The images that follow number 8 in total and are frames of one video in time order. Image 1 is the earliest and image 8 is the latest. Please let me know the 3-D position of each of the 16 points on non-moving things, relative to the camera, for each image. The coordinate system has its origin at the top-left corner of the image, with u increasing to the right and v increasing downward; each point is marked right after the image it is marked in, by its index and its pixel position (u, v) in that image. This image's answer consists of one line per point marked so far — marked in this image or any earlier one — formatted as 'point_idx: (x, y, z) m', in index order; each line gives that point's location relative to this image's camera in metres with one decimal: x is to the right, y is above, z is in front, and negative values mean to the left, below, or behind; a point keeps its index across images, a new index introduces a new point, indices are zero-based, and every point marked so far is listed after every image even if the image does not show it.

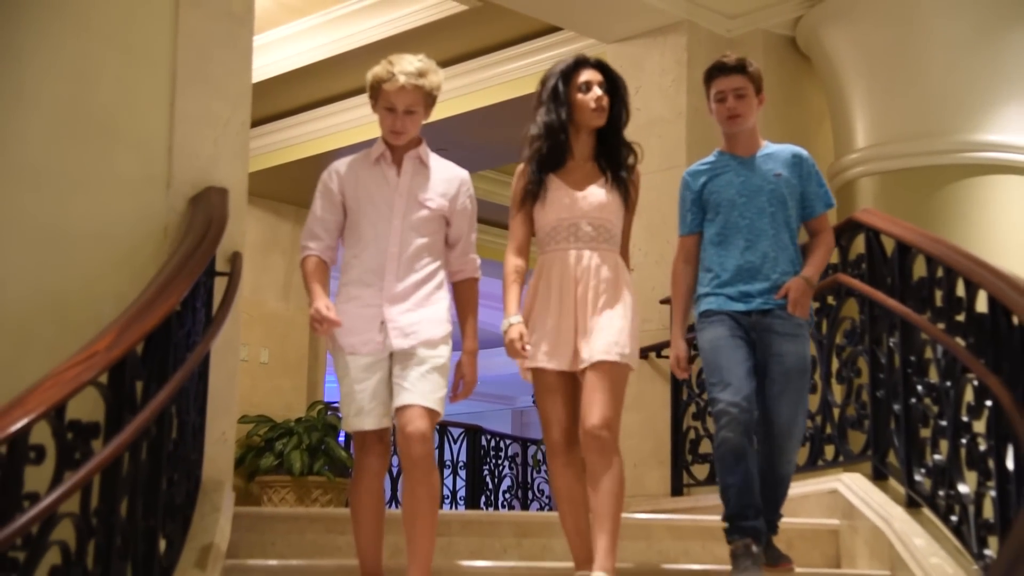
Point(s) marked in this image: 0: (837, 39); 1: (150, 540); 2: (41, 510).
0: (+1.4, +1.1, +4.5) m
1: (-0.9, -0.6, +2.5) m
2: (-1.1, -0.5, +2.2) m
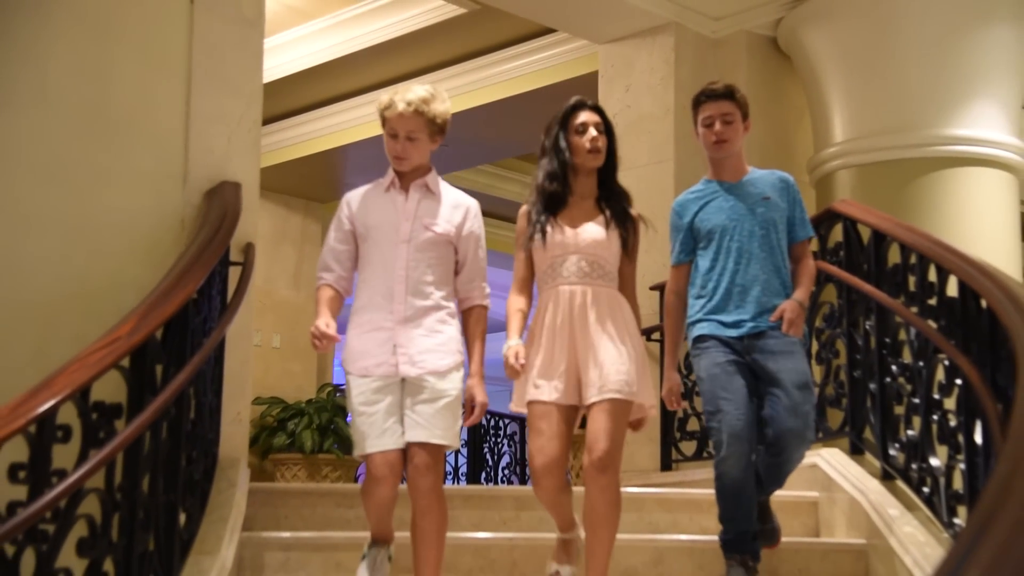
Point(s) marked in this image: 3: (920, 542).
0: (+1.4, +1.2, +4.7) m
1: (-0.9, -0.6, +2.6) m
2: (-1.1, -0.5, +2.4) m
3: (+1.1, -0.7, +2.7) m
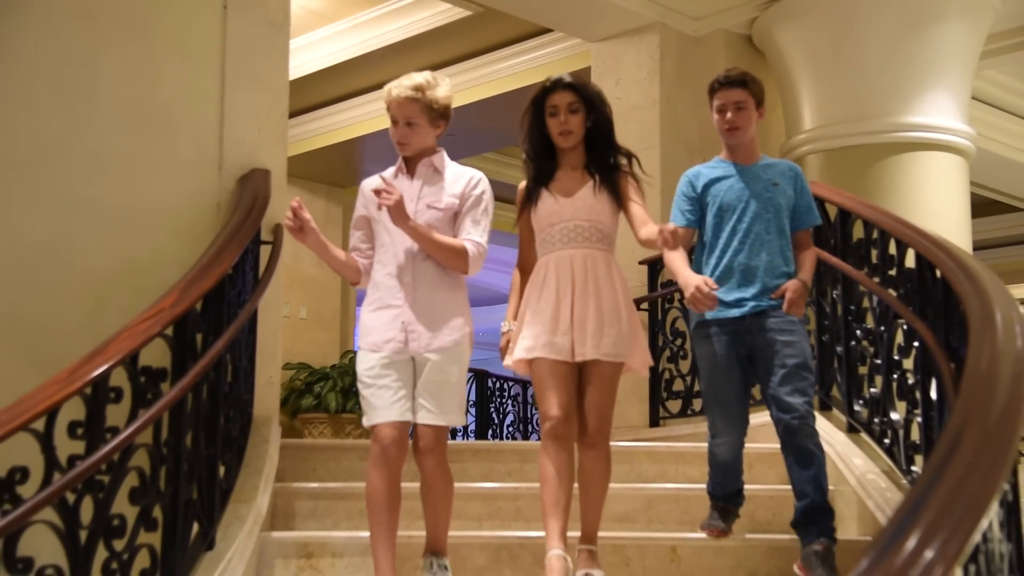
0: (+1.4, +1.3, +5.0) m
1: (-0.9, -0.5, +3.0) m
2: (-1.1, -0.4, +2.7) m
3: (+1.1, -0.6, +3.0) m
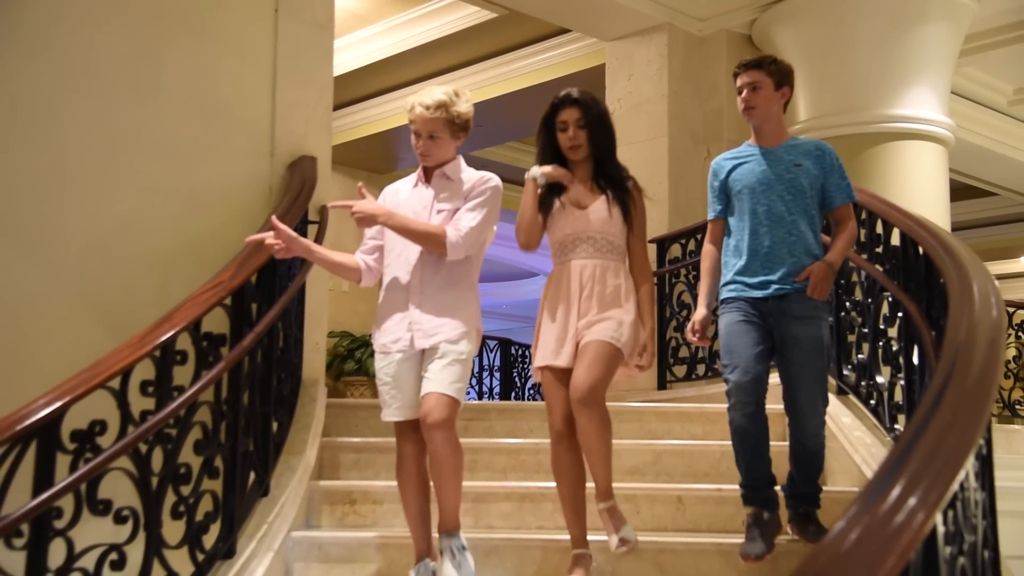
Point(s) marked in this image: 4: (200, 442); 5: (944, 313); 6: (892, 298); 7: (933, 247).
0: (+1.5, +1.4, +5.3) m
1: (-0.8, -0.5, +3.3) m
2: (-1.0, -0.3, +3.0) m
3: (+1.2, -0.5, +3.3) m
4: (-1.0, -0.5, +3.0) m
5: (+1.3, -0.1, +3.0) m
6: (+1.3, 0.0, +3.3) m
7: (+1.3, +0.1, +3.0) m
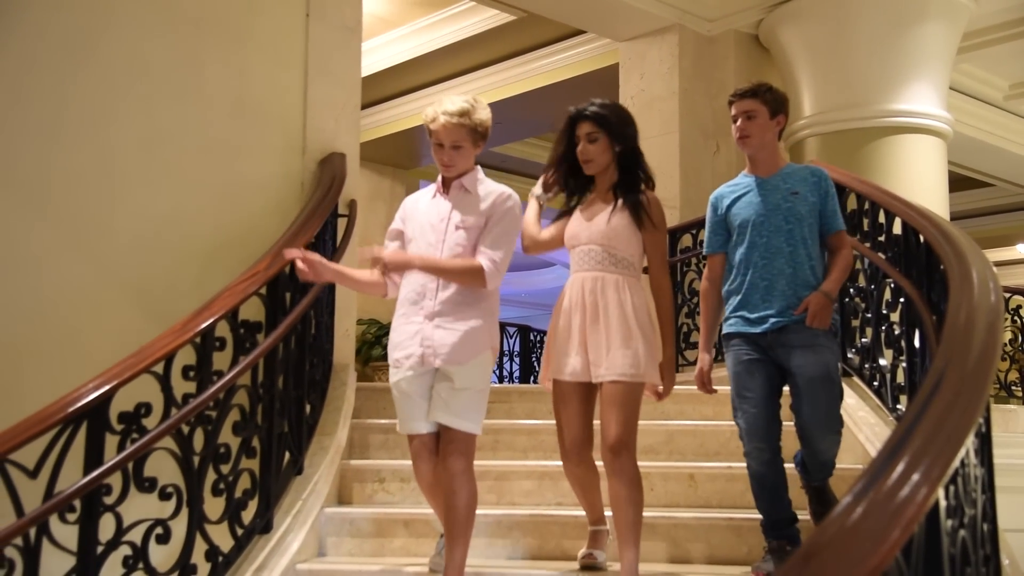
0: (+1.6, +1.4, +5.5) m
1: (-0.8, -0.4, +3.5) m
2: (-0.9, -0.3, +3.2) m
3: (+1.3, -0.5, +3.5) m
4: (-0.9, -0.4, +3.2) m
5: (+1.4, 0.0, +3.1) m
6: (+1.4, 0.0, +3.5) m
7: (+1.4, +0.2, +3.2) m
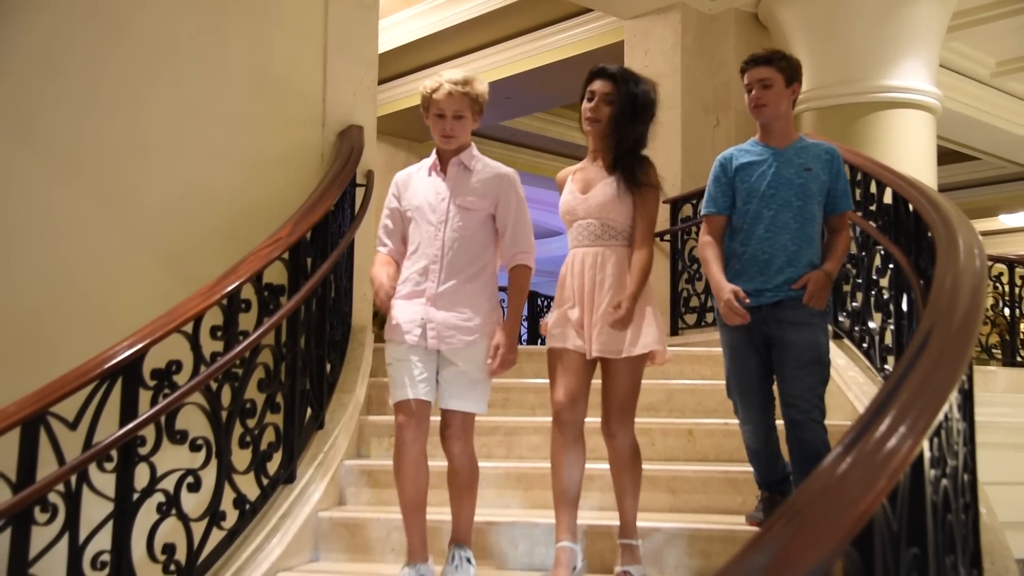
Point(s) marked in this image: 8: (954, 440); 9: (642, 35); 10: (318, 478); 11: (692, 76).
0: (+1.6, +1.6, +5.6) m
1: (-0.7, -0.3, +3.7) m
2: (-0.9, -0.2, +3.4) m
3: (+1.3, -0.4, +3.7) m
4: (-0.9, -0.3, +3.4) m
5: (+1.4, +0.1, +3.3) m
6: (+1.4, +0.1, +3.7) m
7: (+1.4, +0.3, +3.4) m
8: (+1.4, -0.5, +3.1) m
9: (+0.8, +1.6, +6.0) m
10: (-0.7, -0.7, +3.6) m
11: (+1.1, +1.3, +6.0) m
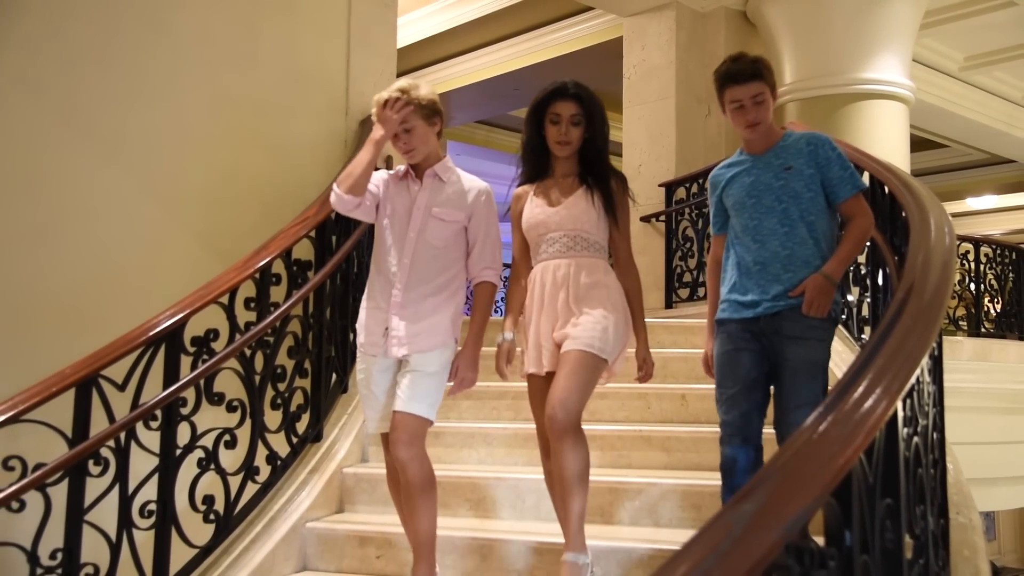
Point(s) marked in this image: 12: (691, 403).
0: (+1.6, +1.7, +5.9) m
1: (-0.7, -0.2, +4.0) m
2: (-0.9, -0.1, +3.7) m
3: (+1.3, -0.3, +4.0) m
4: (-0.8, -0.2, +3.7) m
5: (+1.5, +0.2, +3.7) m
6: (+1.4, +0.2, +4.0) m
7: (+1.4, +0.4, +3.7) m
8: (+1.5, -0.4, +3.5) m
9: (+0.8, +1.7, +6.3) m
10: (-0.7, -0.6, +3.9) m
11: (+1.1, +1.4, +6.3) m
12: (+0.7, -0.5, +4.0) m
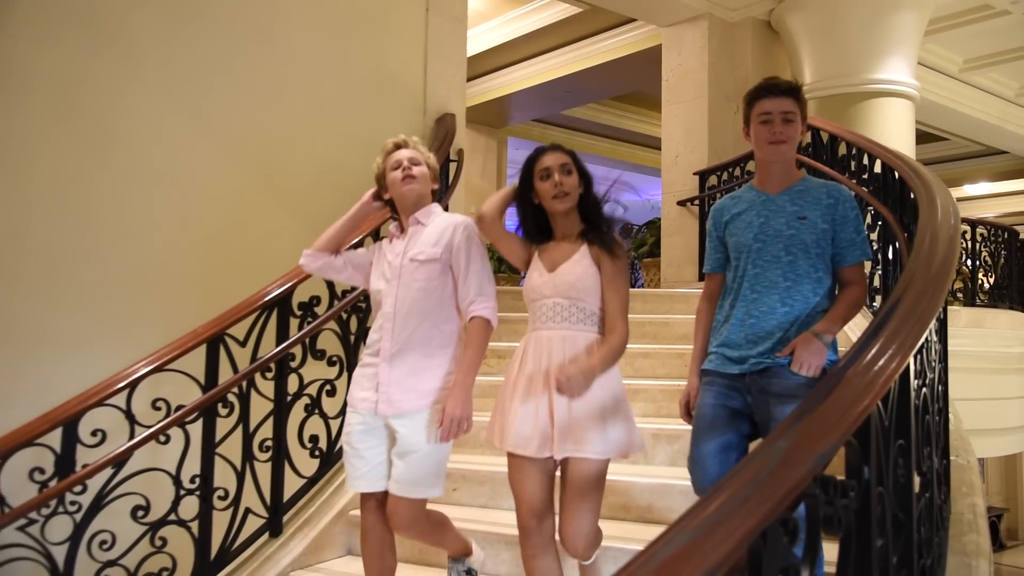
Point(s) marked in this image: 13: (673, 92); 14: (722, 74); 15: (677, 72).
0: (+1.9, +1.8, +6.5) m
1: (-0.4, -0.1, +4.7) m
2: (-0.6, 0.0, +4.4) m
3: (+1.6, -0.1, +4.6) m
4: (-0.6, -0.1, +4.4) m
5: (+1.7, +0.3, +4.3) m
6: (+1.7, +0.4, +4.6) m
7: (+1.7, +0.5, +4.3) m
8: (+1.7, -0.3, +4.1) m
9: (+1.2, +1.8, +6.9) m
10: (-0.4, -0.5, +4.6) m
11: (+1.5, +1.6, +6.9) m
12: (+1.0, -0.4, +4.6) m
13: (+1.2, +1.5, +7.2) m
14: (+1.5, +1.5, +6.9) m
15: (+1.2, +1.6, +6.9) m
